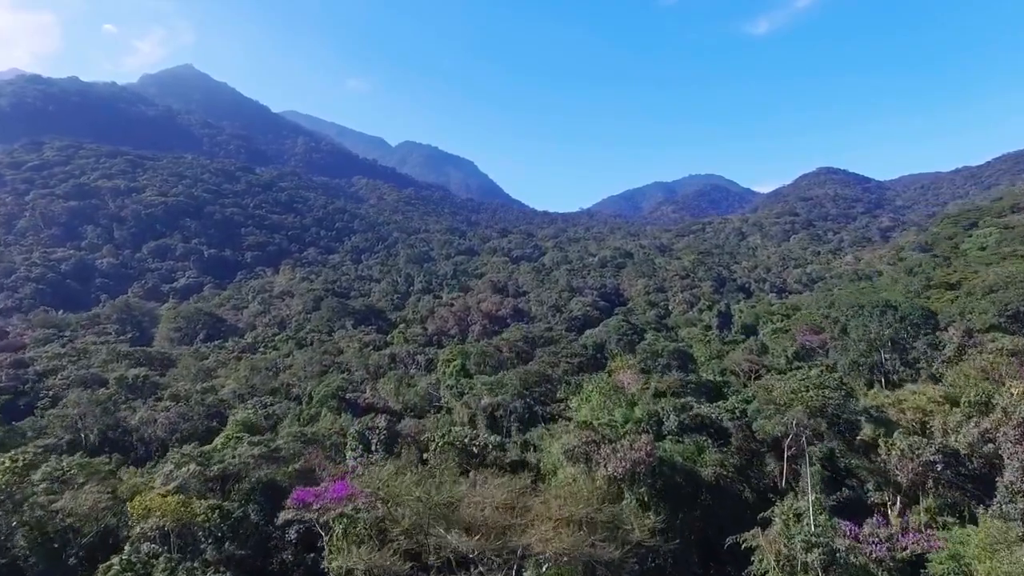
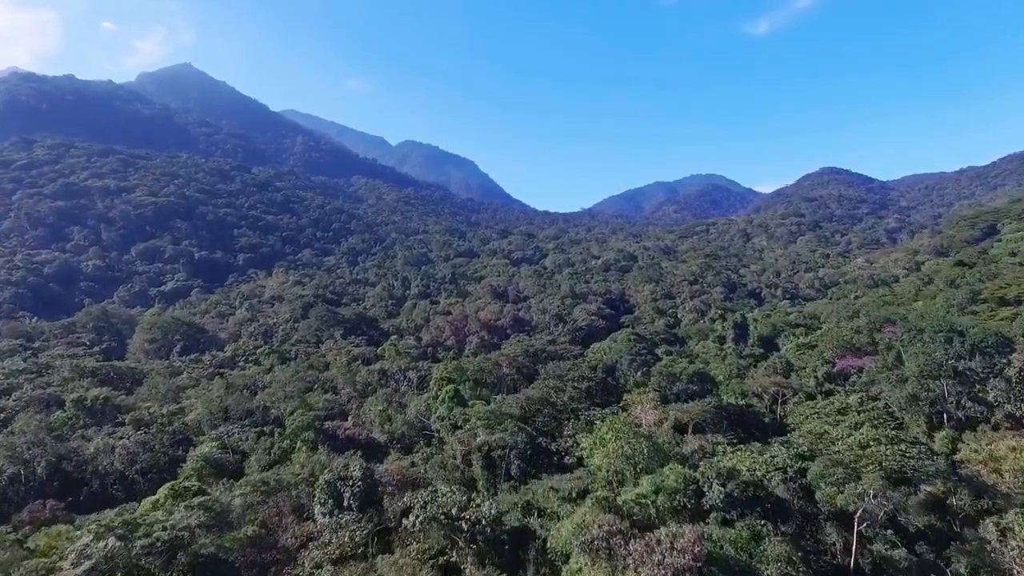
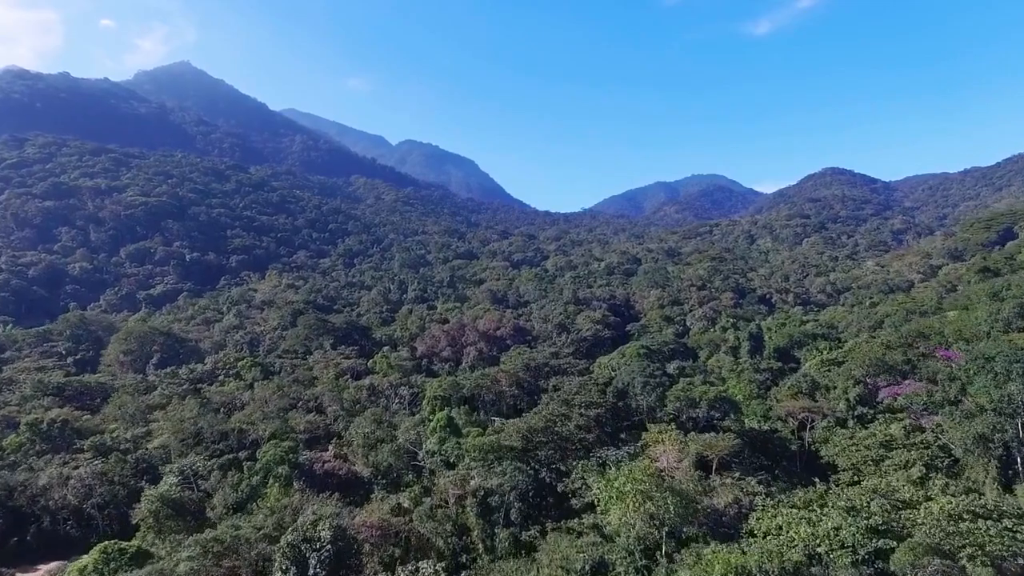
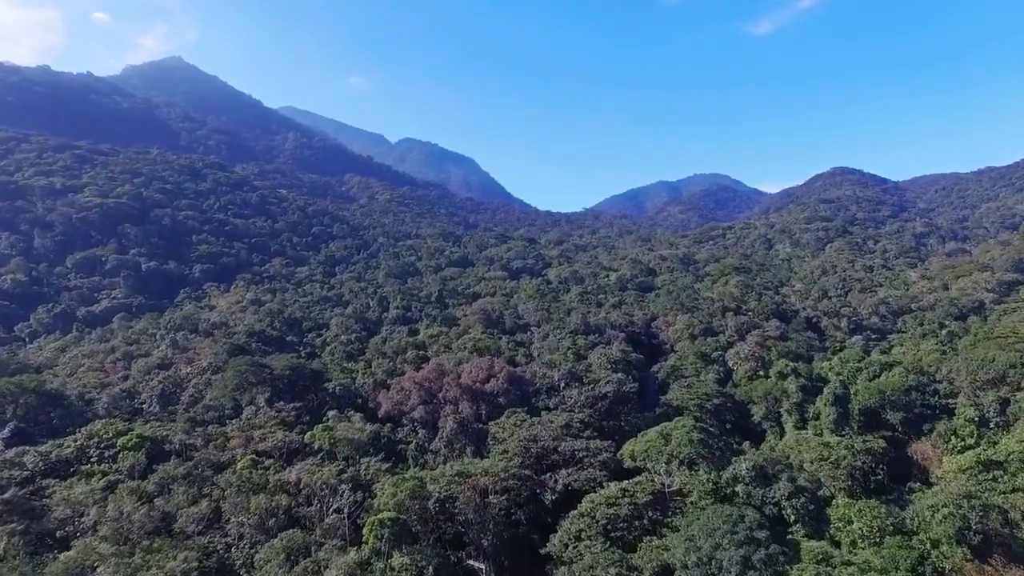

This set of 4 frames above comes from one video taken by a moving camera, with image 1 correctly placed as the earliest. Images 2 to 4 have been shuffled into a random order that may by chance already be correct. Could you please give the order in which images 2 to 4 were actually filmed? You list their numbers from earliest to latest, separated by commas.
2, 3, 4
